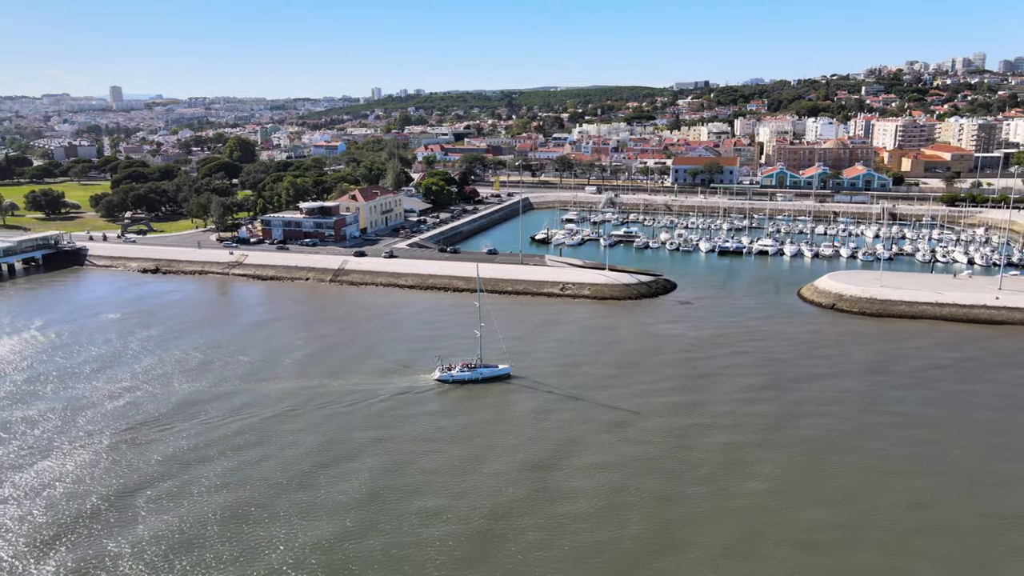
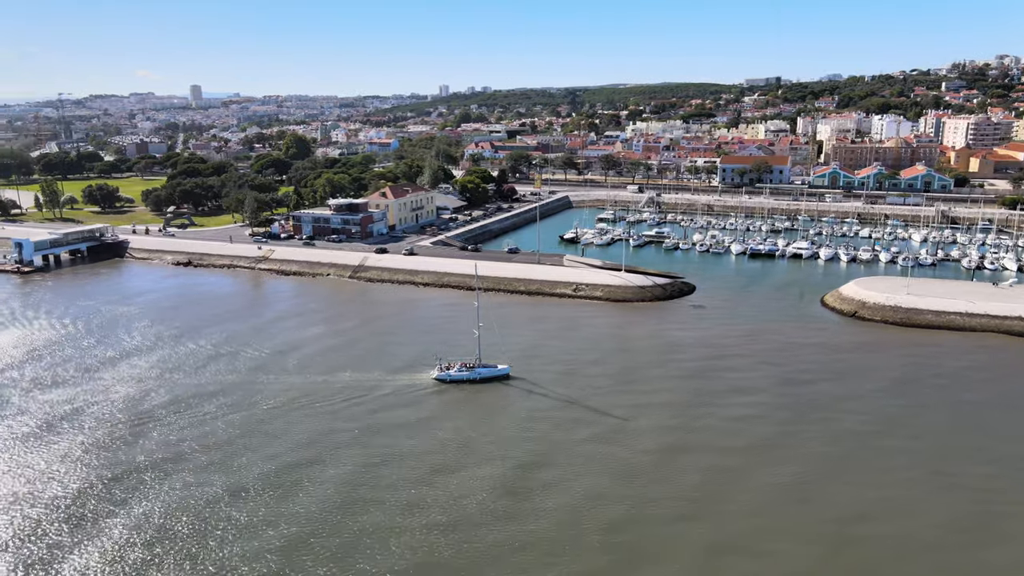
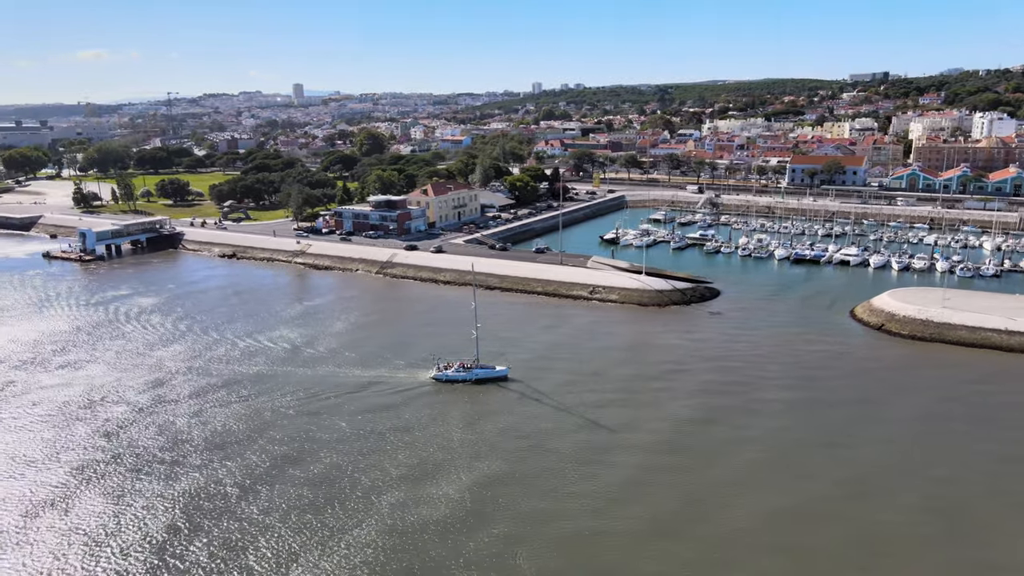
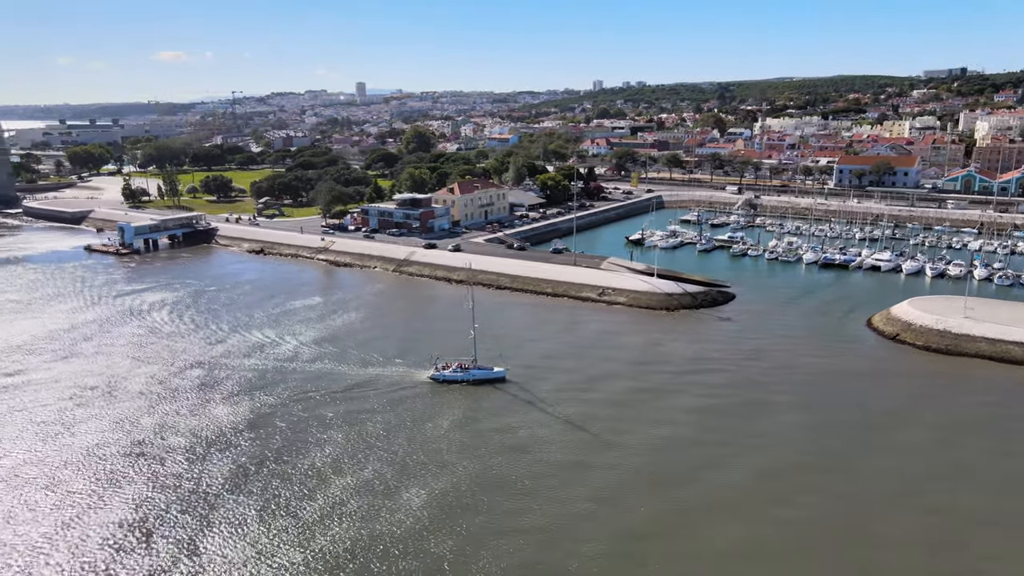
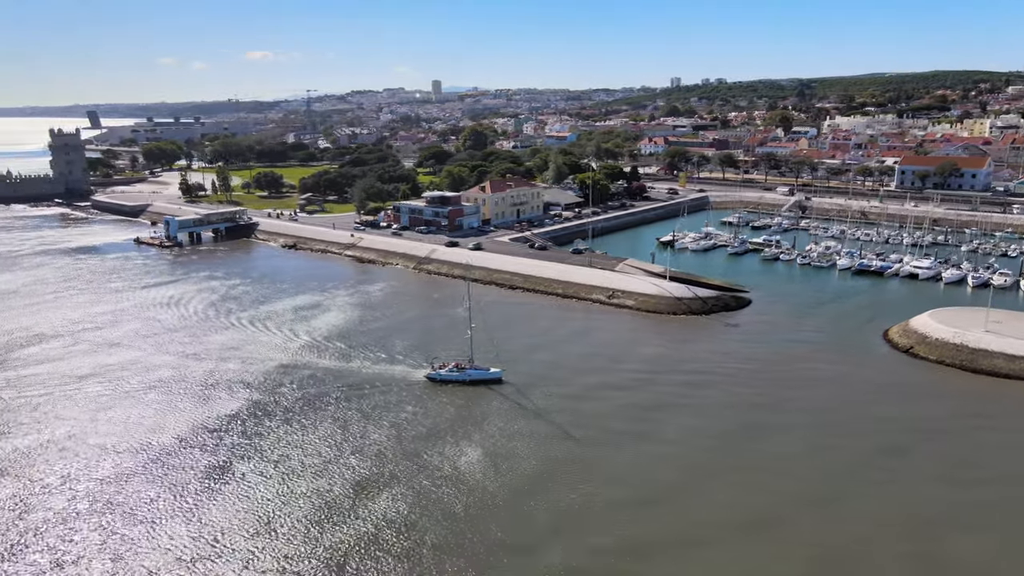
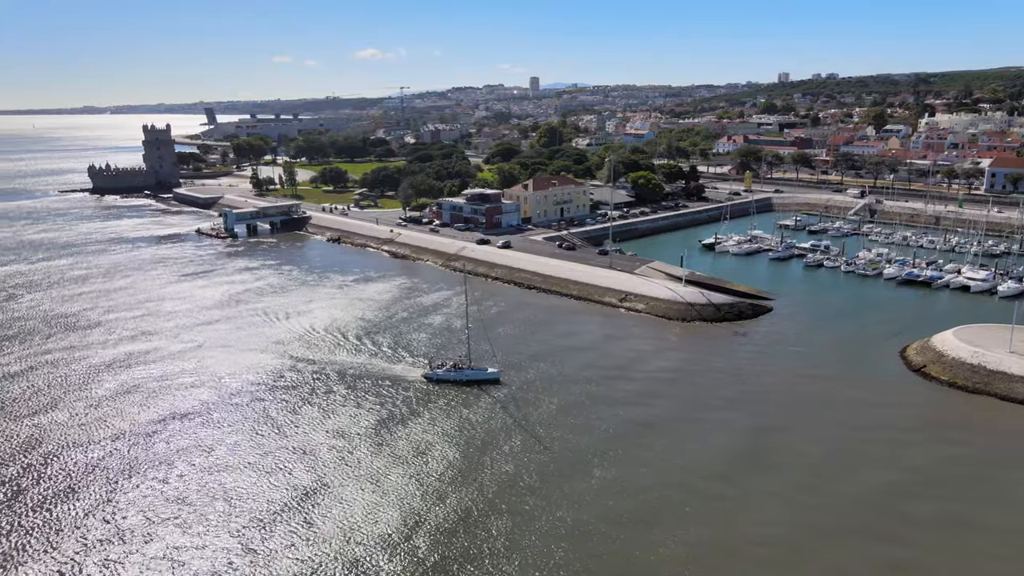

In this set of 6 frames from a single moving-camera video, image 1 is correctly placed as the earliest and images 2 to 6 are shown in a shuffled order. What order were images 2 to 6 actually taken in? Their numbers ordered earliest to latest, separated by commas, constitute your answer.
2, 3, 4, 5, 6
